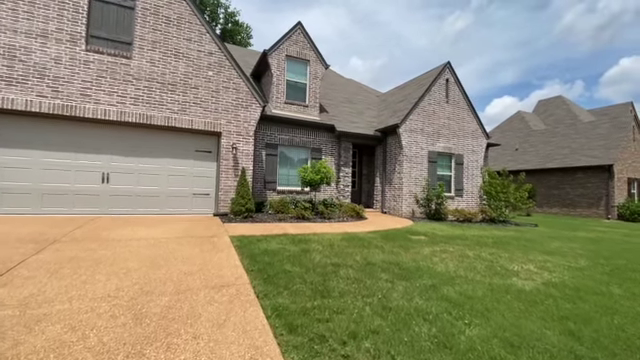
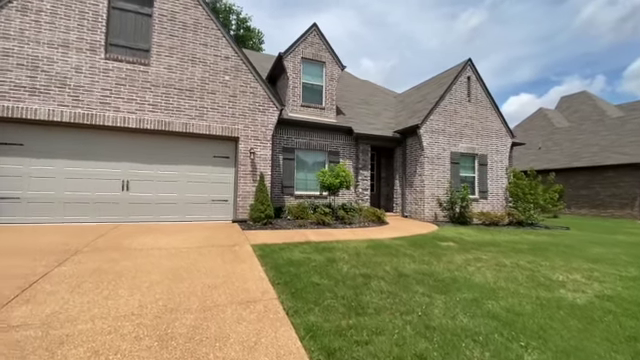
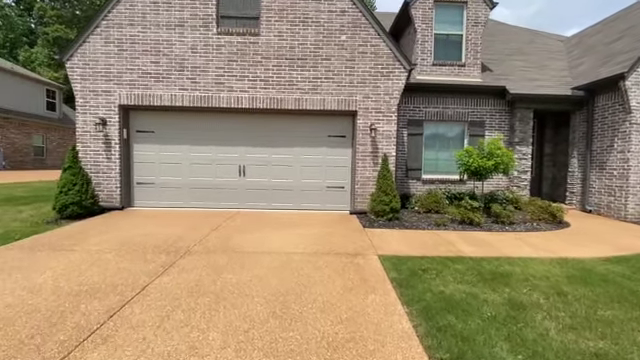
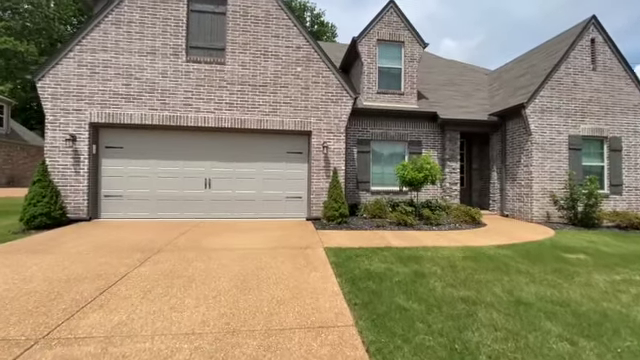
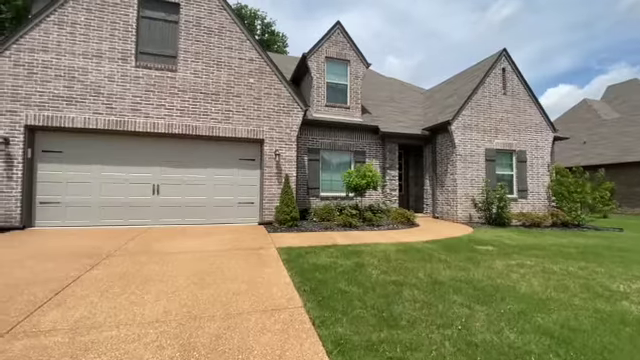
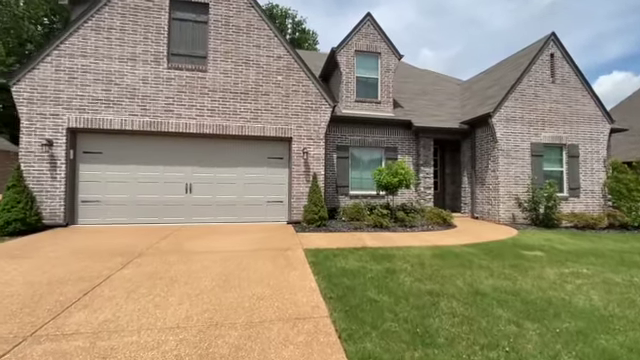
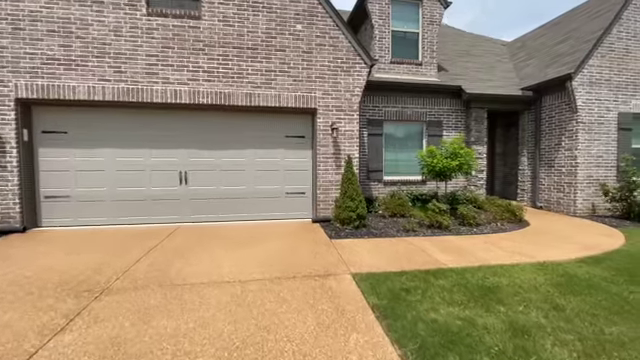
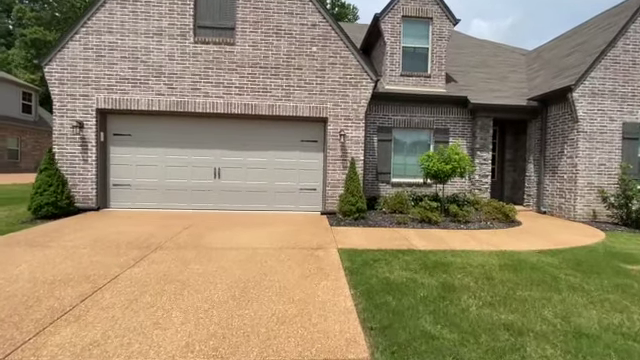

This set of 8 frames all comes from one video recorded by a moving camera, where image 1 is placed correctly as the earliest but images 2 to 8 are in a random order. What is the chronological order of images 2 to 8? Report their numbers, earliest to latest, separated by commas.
2, 5, 6, 4, 8, 3, 7
